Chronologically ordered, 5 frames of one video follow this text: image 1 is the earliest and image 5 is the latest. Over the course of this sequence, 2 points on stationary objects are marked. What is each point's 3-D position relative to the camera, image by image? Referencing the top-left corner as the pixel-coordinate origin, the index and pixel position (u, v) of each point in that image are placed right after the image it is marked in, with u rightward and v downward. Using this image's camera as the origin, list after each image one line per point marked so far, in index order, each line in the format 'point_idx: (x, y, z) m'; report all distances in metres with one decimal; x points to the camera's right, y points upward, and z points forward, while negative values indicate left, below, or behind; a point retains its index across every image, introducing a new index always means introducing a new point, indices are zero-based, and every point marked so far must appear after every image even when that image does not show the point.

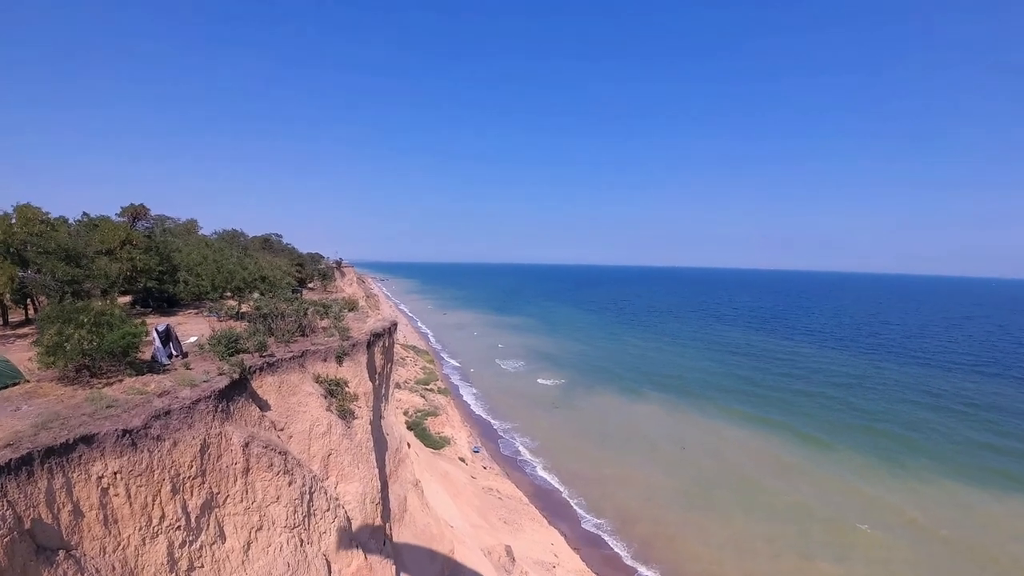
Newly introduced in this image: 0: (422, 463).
0: (-3.0, -5.9, +16.2) m
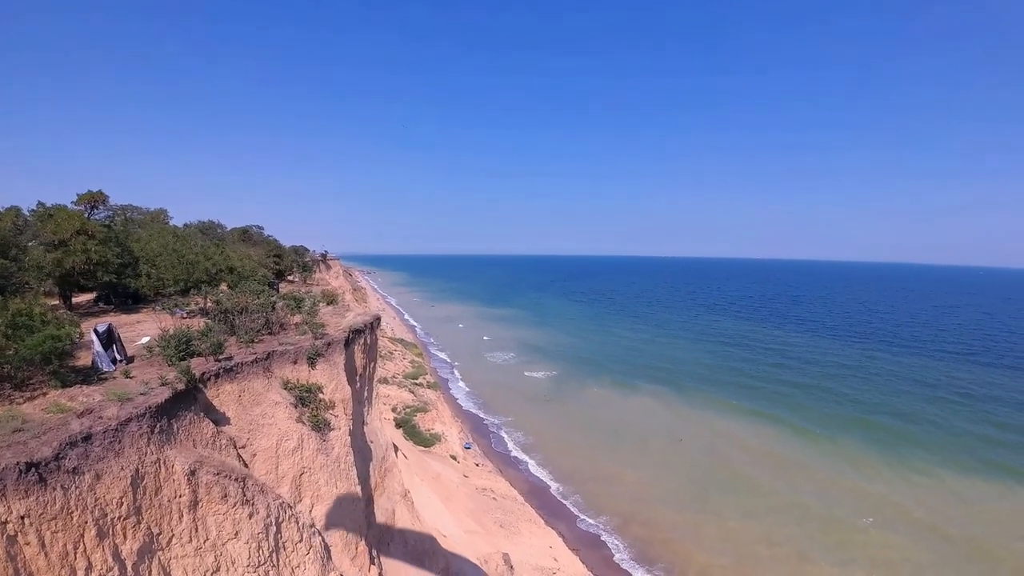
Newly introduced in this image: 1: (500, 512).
0: (-3.2, -5.7, +15.5) m
1: (-0.4, -7.6, +16.8) m
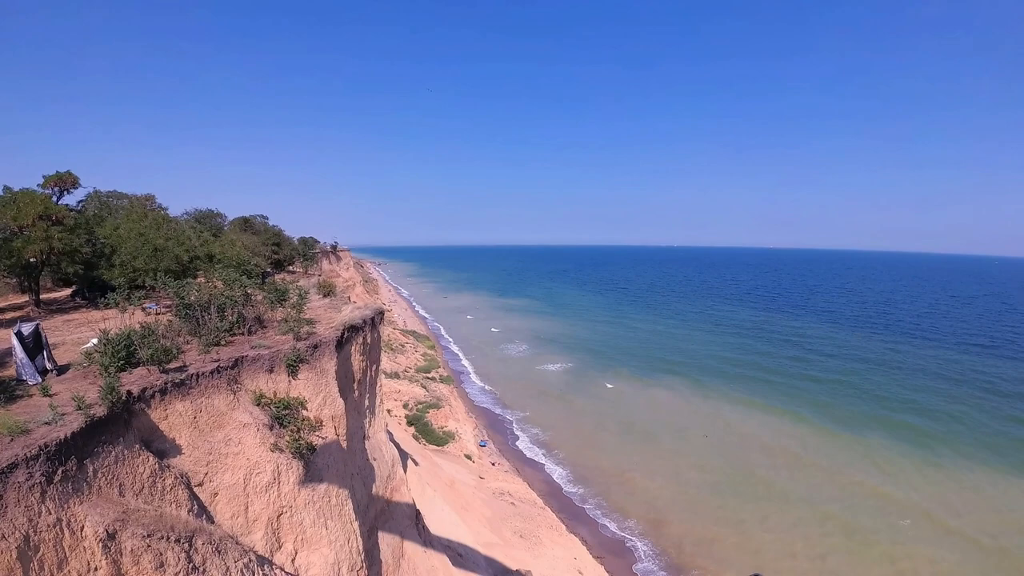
0: (-2.6, -5.4, +14.4) m
1: (+0.2, -7.3, +15.7) m
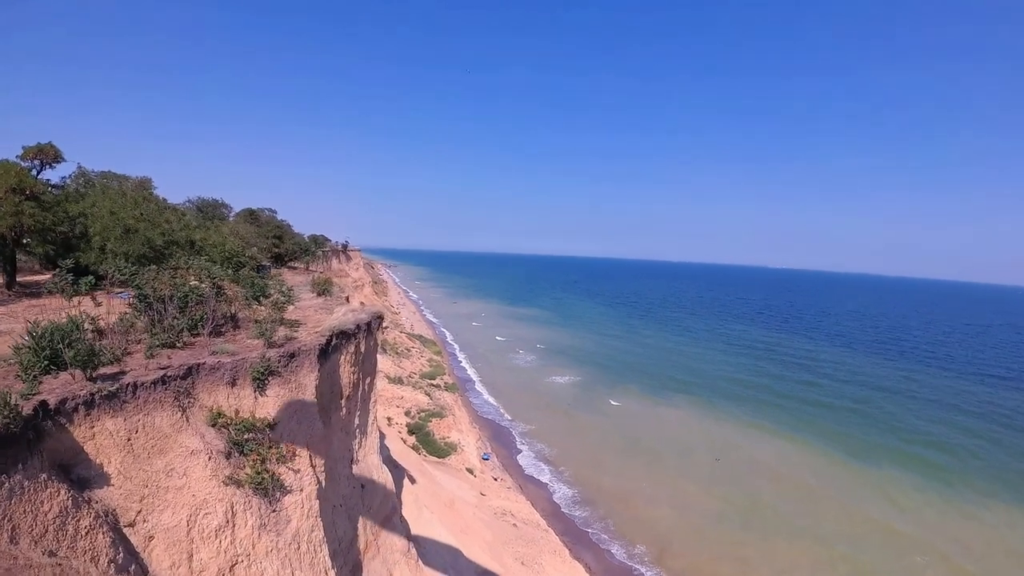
0: (-2.5, -5.5, +13.5) m
1: (+0.2, -7.5, +14.7) m
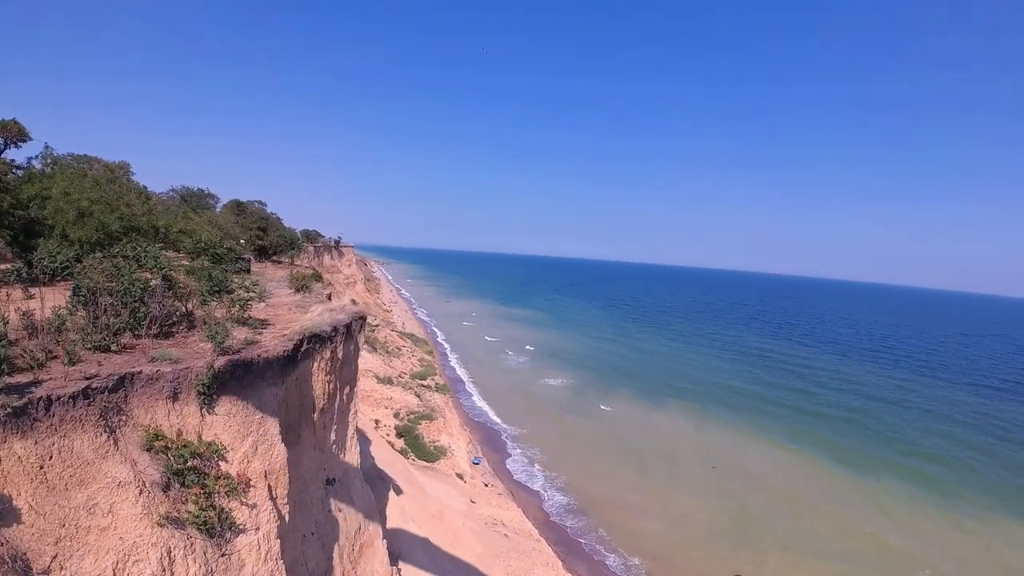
0: (-2.7, -5.4, +13.0) m
1: (-0.1, -7.5, +14.2) m
